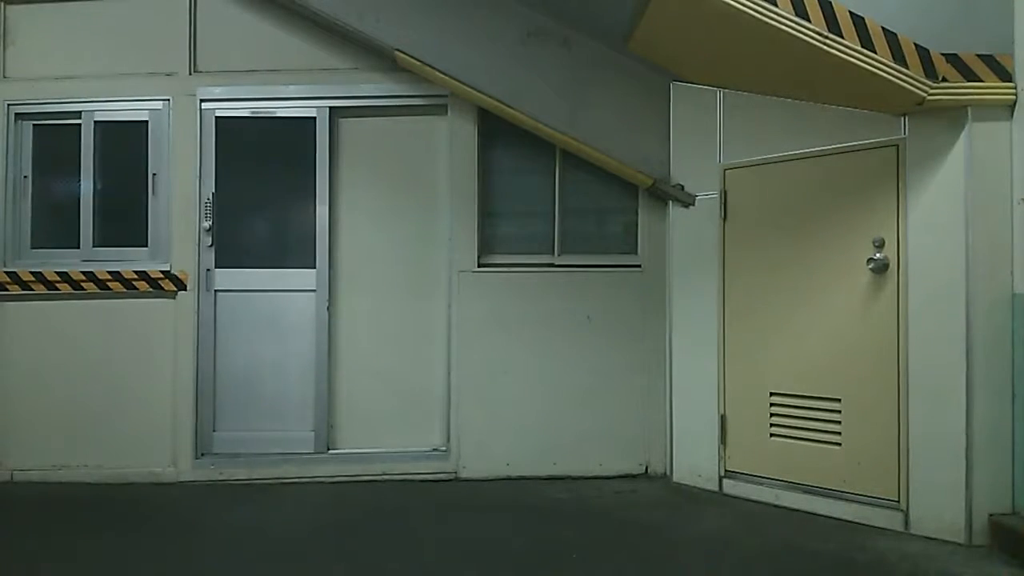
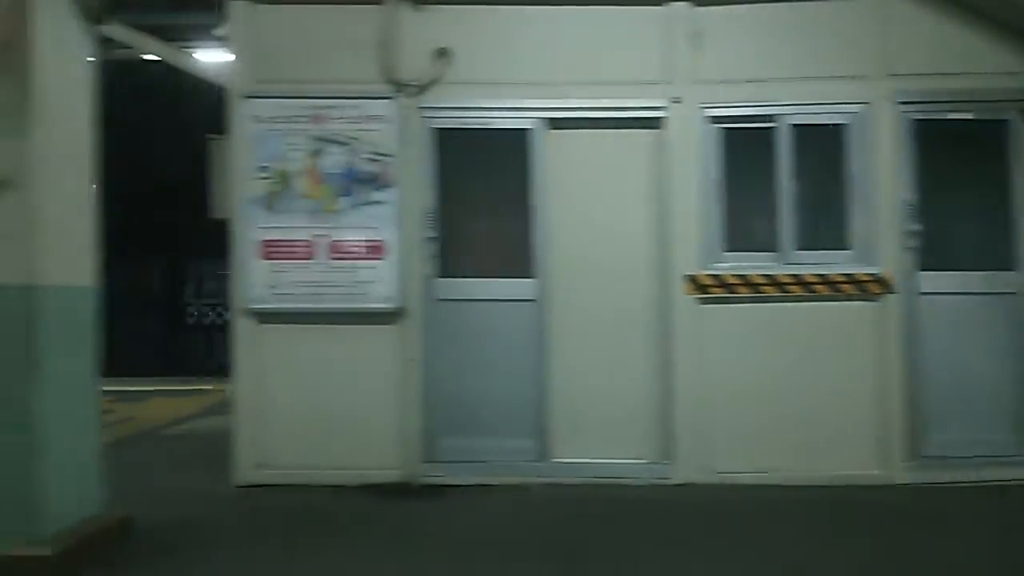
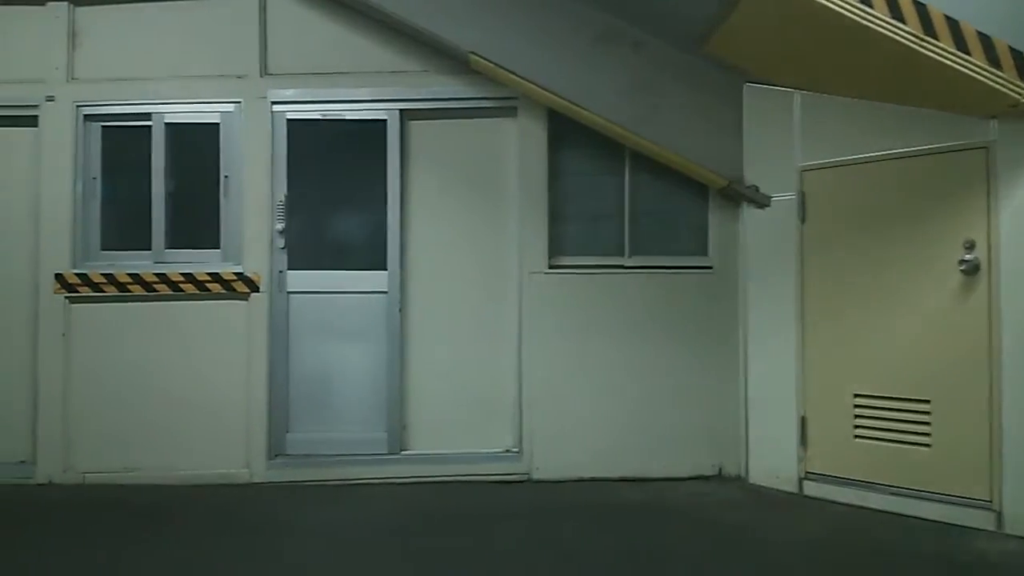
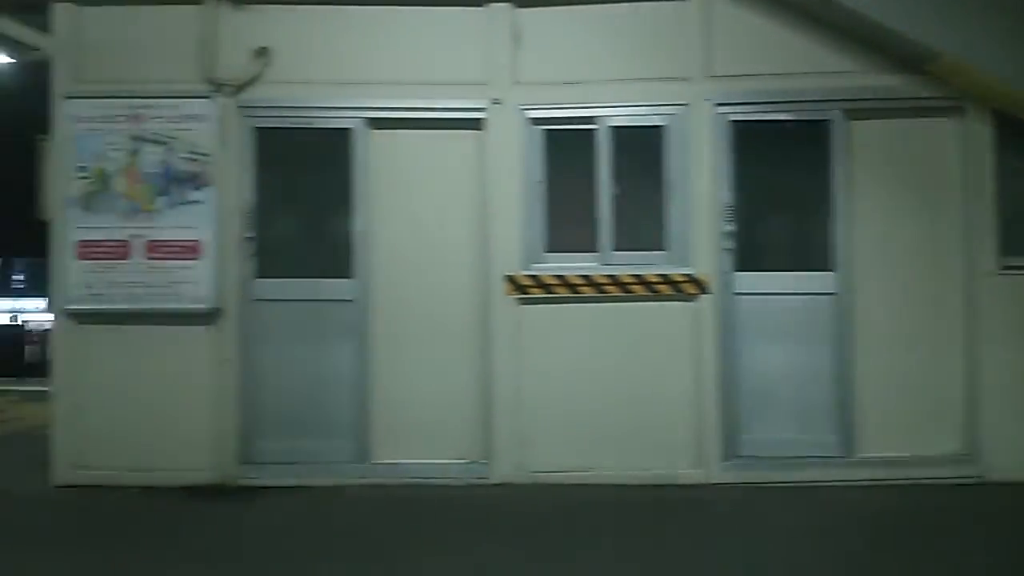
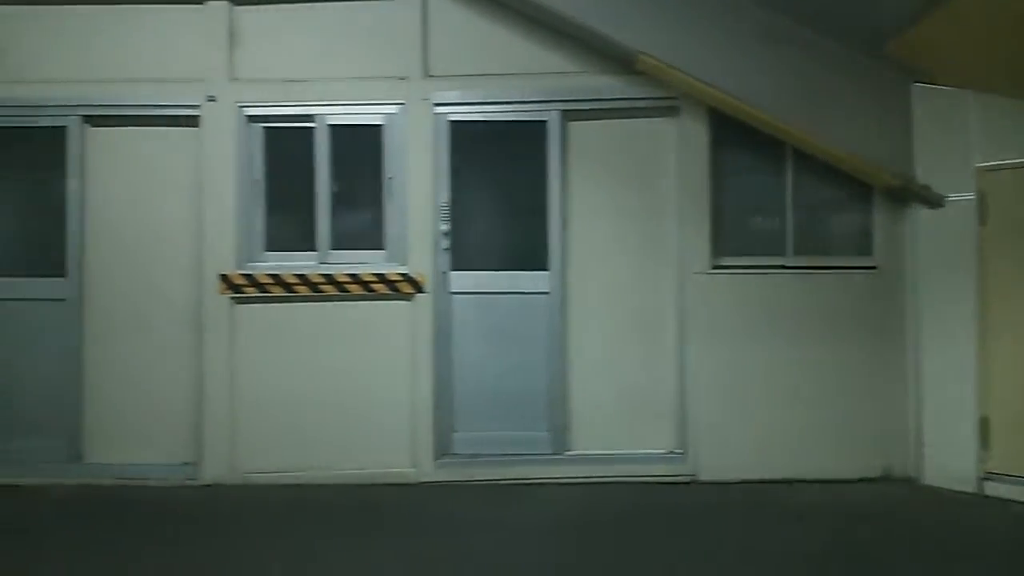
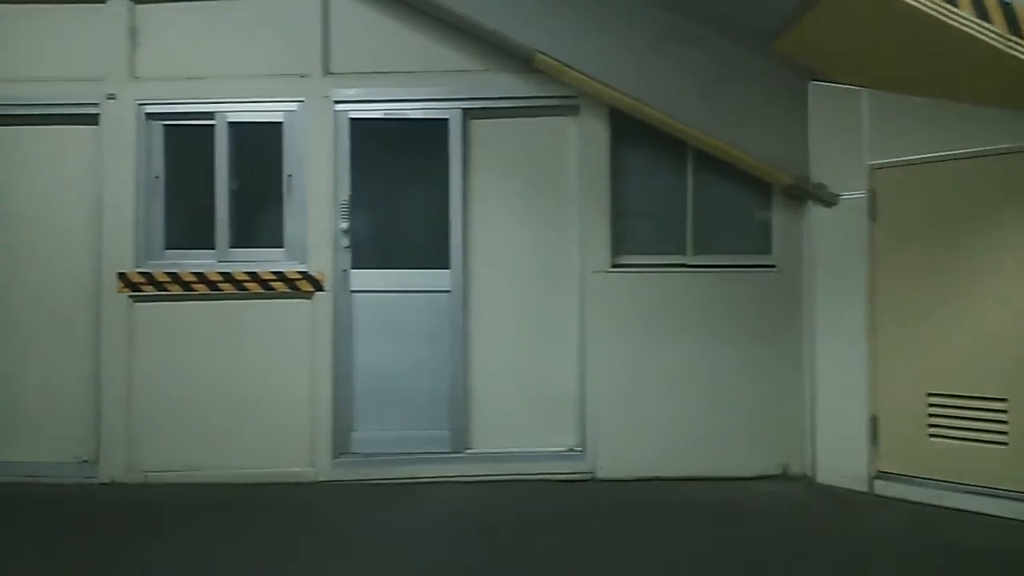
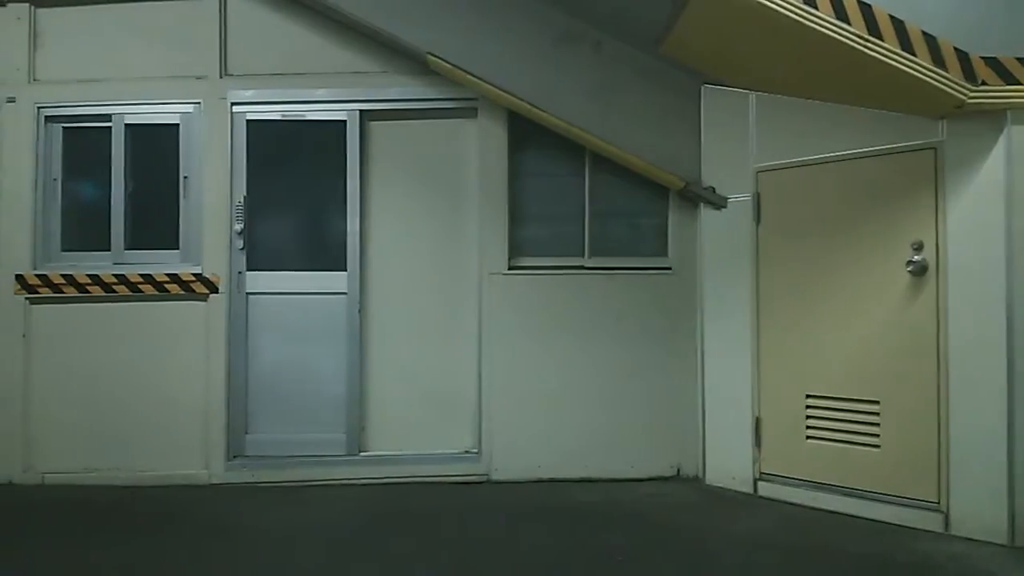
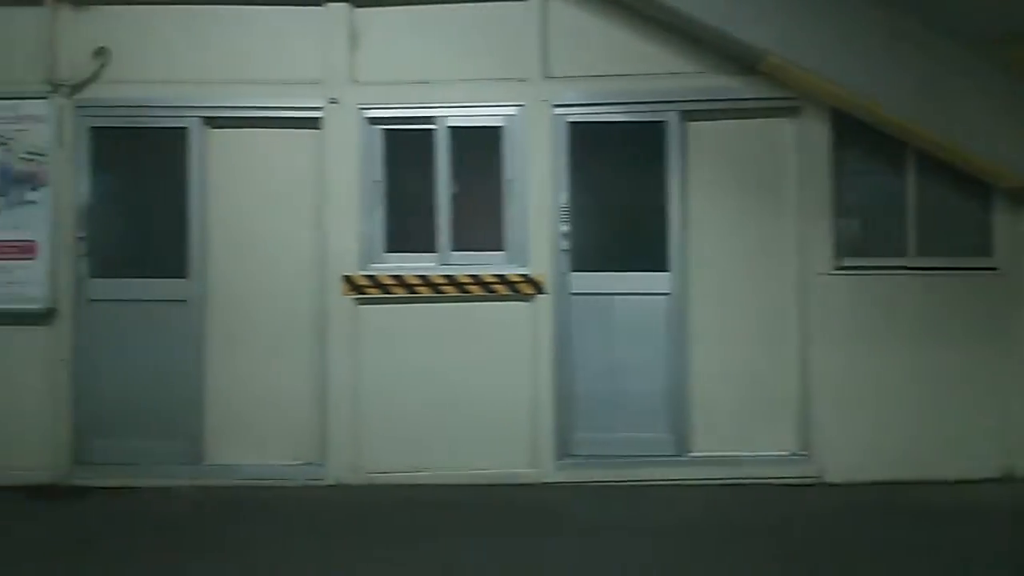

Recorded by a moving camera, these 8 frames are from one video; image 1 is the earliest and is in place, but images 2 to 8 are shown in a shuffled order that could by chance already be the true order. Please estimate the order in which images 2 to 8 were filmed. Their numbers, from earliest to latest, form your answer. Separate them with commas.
7, 3, 6, 5, 8, 4, 2
